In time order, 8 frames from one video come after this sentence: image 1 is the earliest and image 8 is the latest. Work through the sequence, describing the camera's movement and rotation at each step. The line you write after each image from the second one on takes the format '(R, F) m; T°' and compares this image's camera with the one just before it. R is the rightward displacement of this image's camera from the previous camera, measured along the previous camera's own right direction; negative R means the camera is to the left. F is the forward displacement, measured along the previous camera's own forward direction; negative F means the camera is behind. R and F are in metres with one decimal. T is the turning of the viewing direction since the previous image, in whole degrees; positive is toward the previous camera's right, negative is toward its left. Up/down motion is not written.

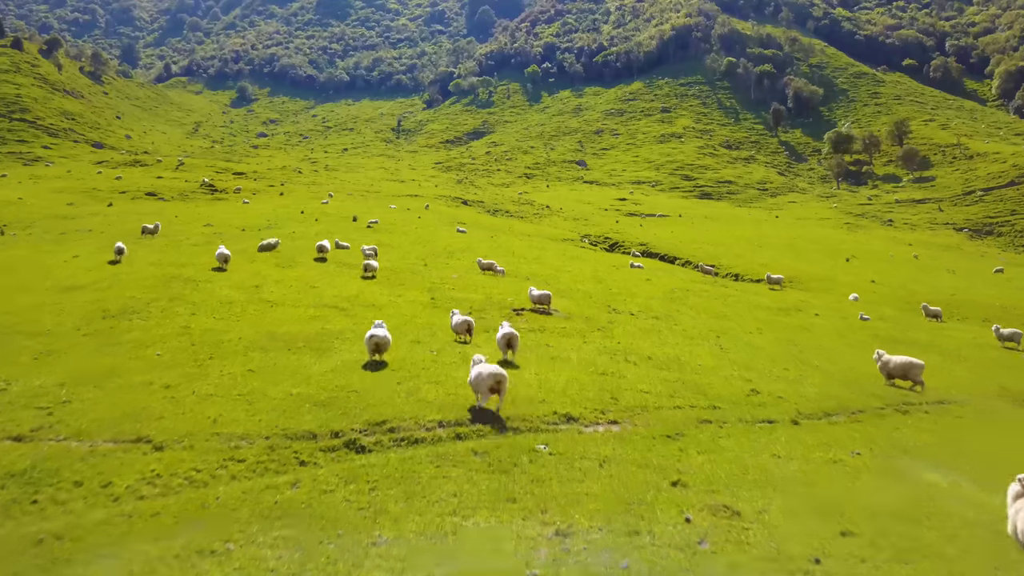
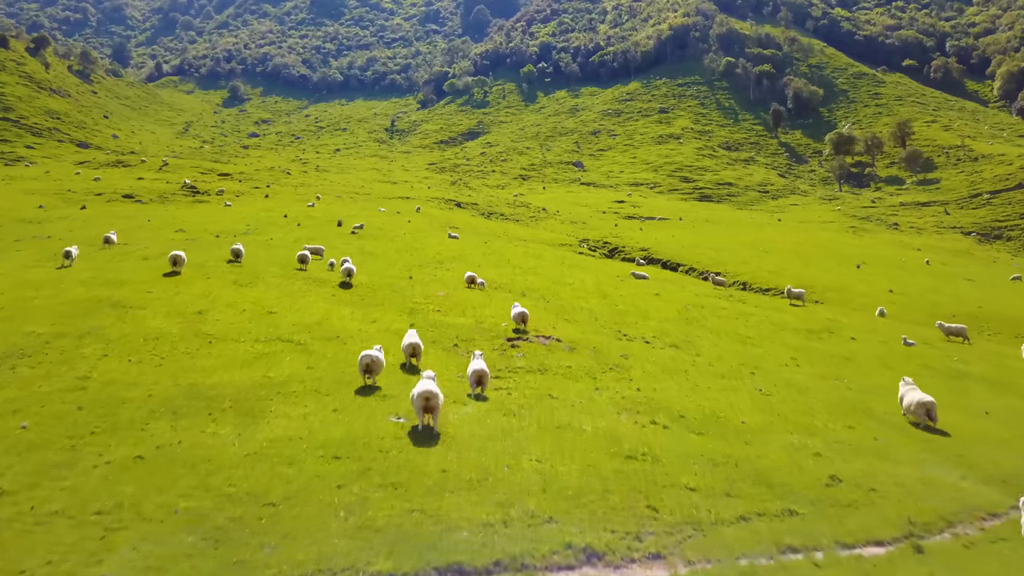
(0.0, +4.3) m; 0°
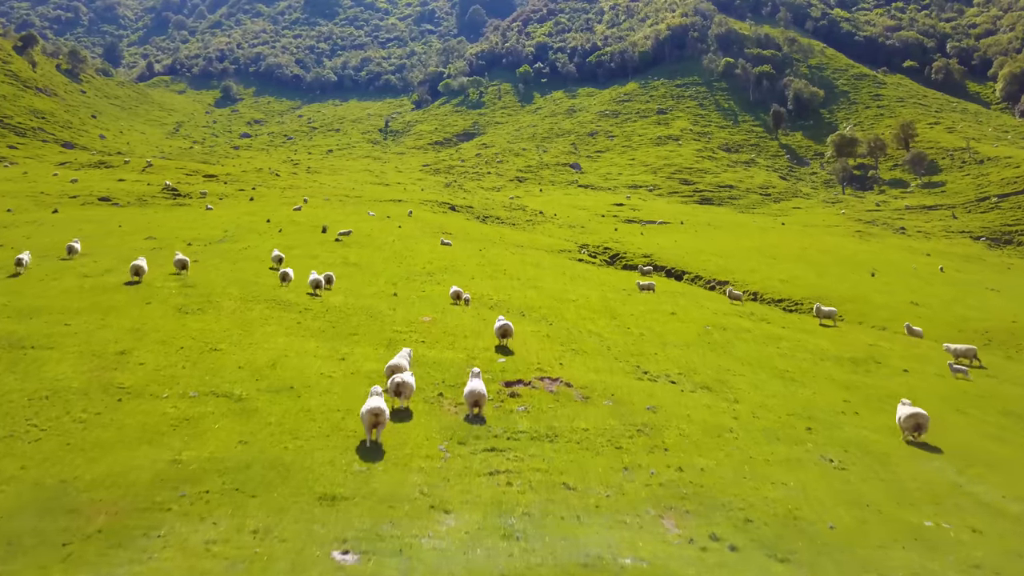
(-0.1, +4.3) m; 0°
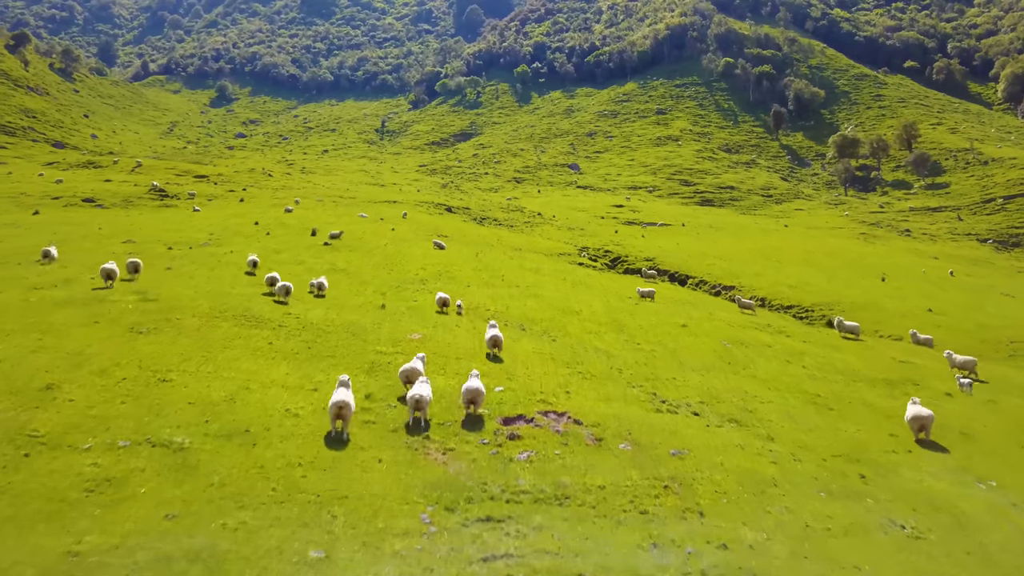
(0.0, +2.7) m; 0°
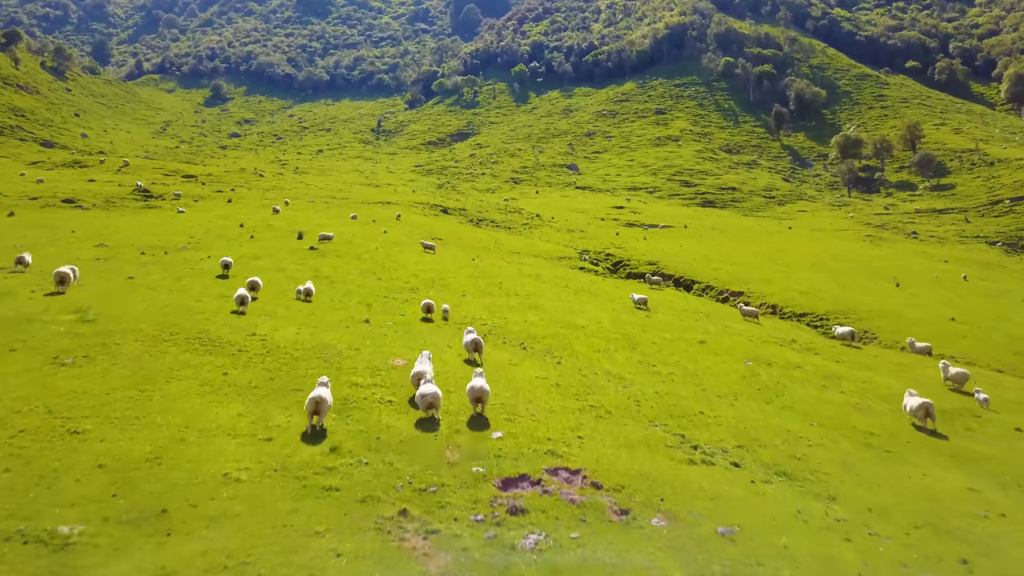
(-0.1, +3.3) m; 0°
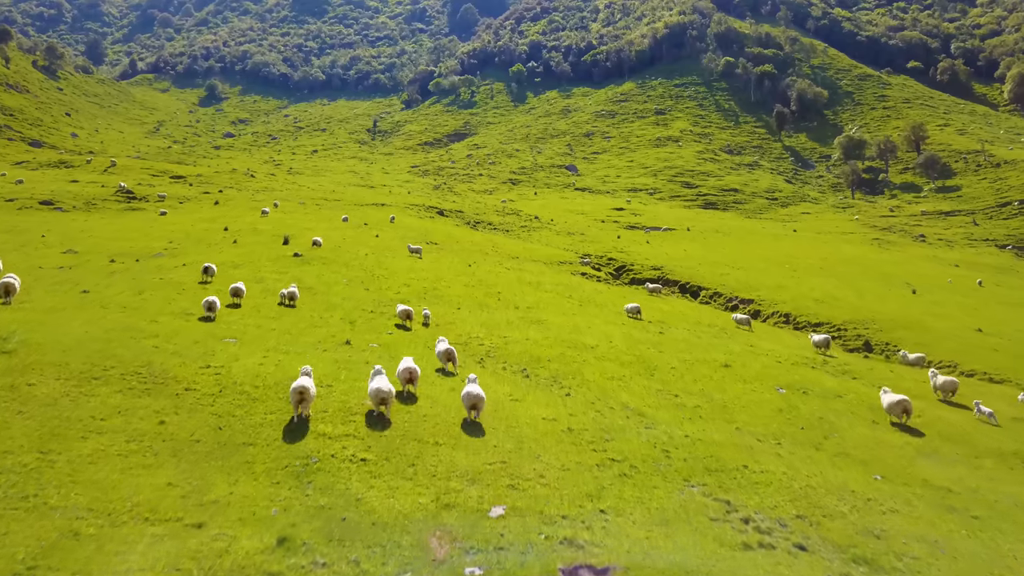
(-0.1, +3.3) m; 0°
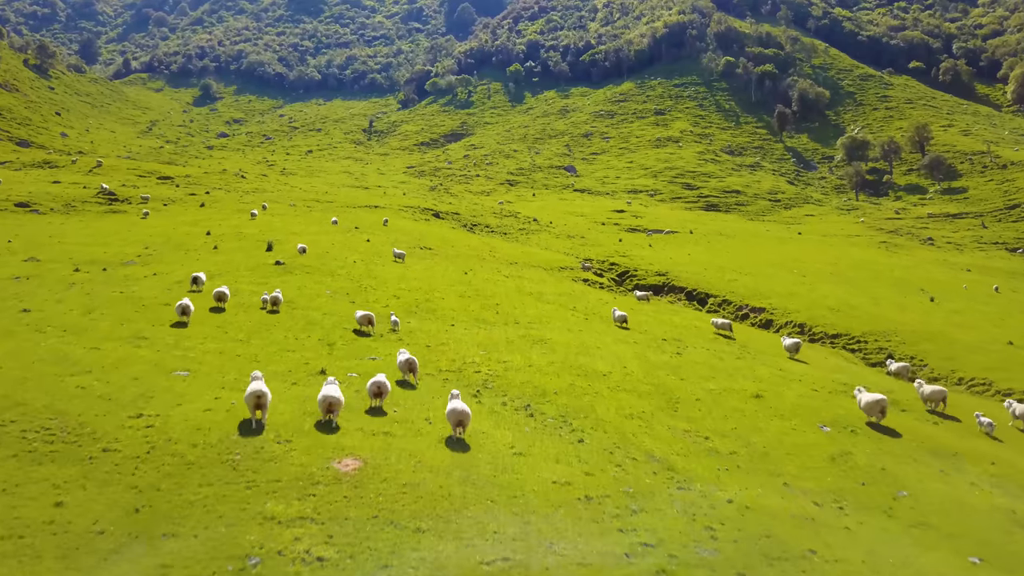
(-0.1, +3.4) m; 0°
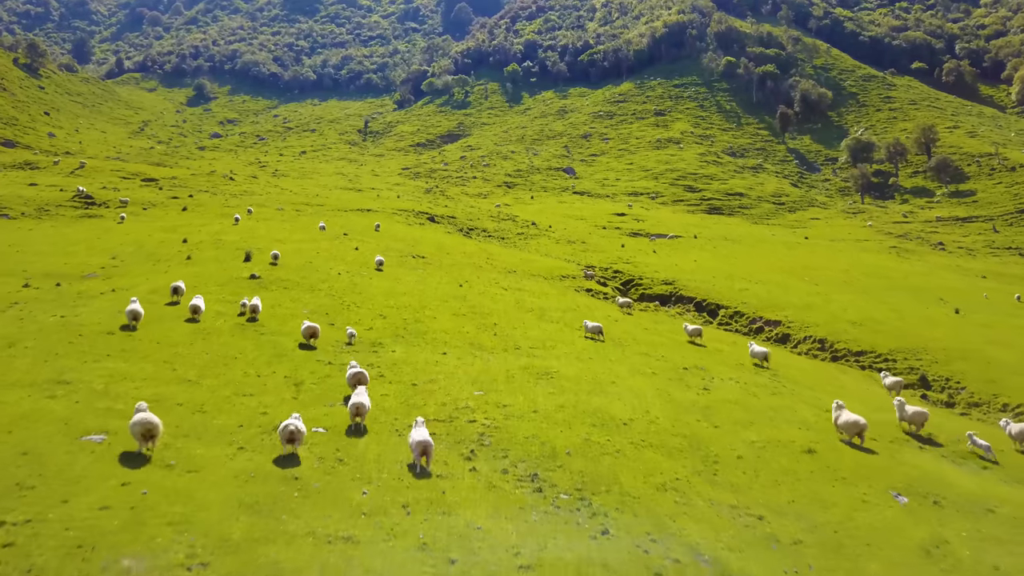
(-0.1, +4.0) m; 0°
